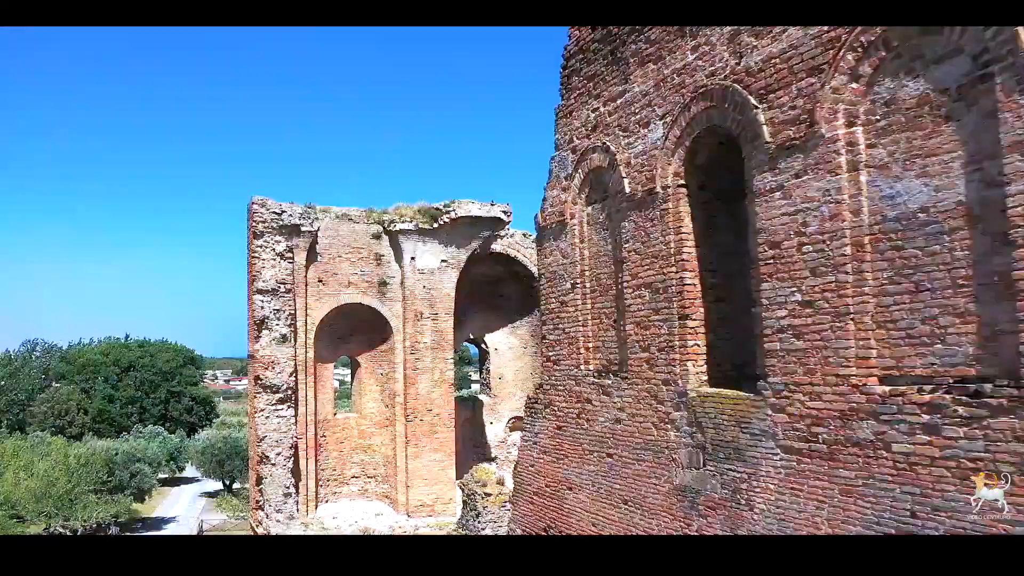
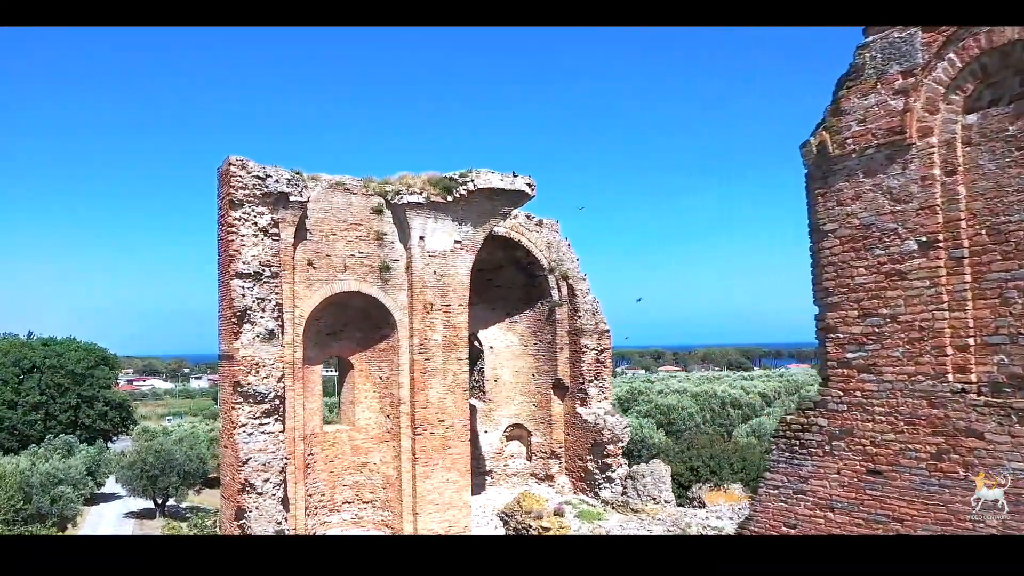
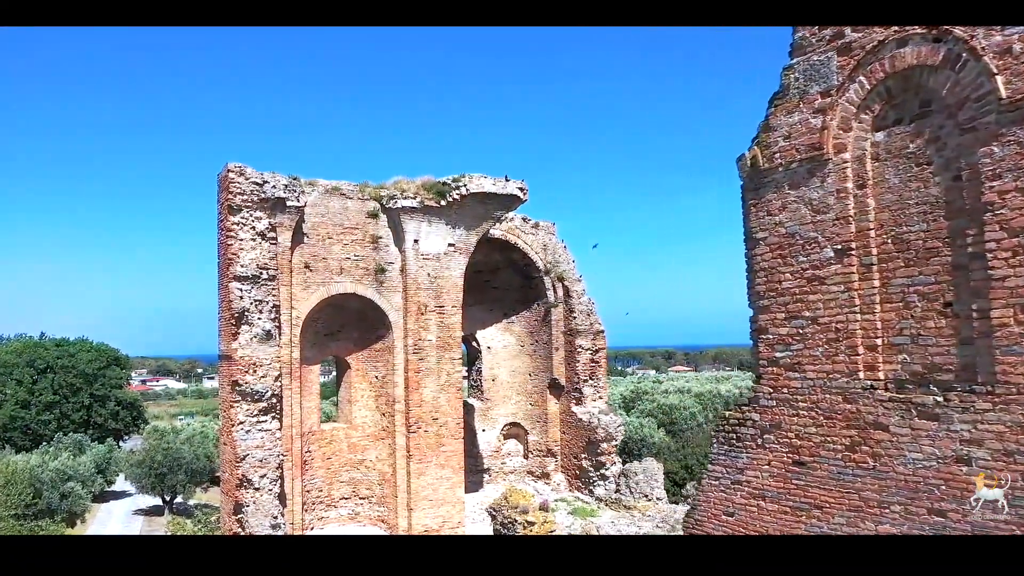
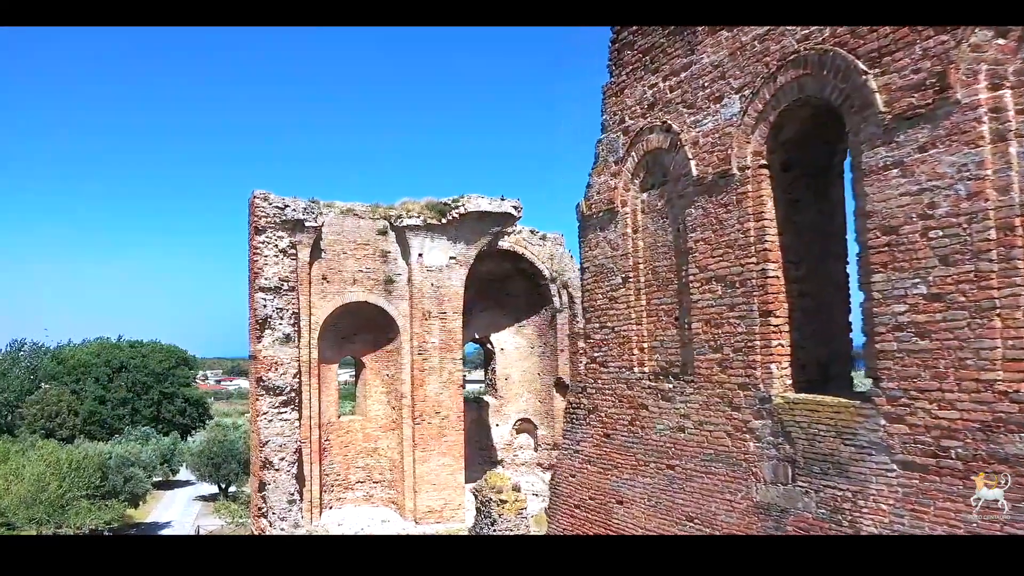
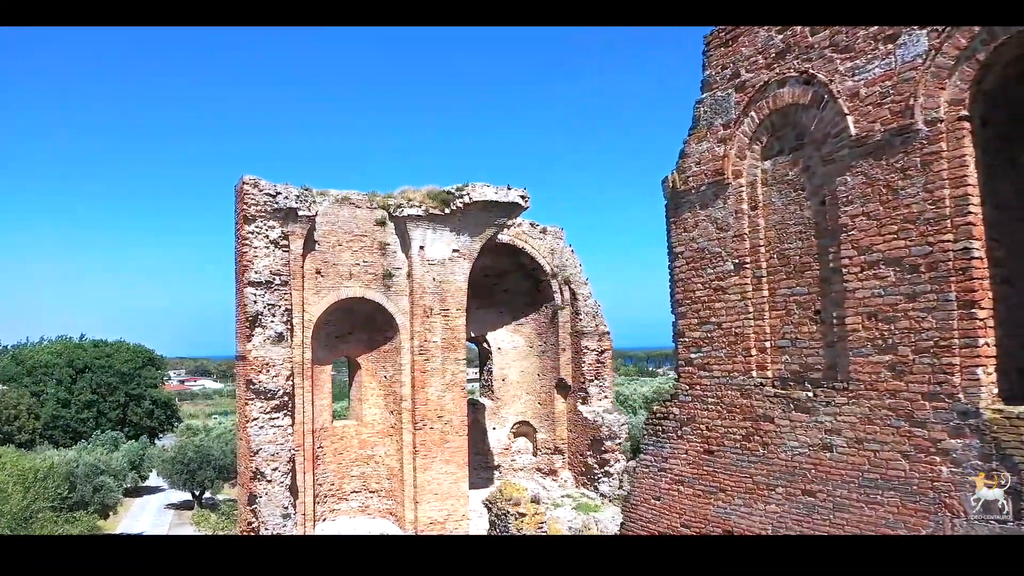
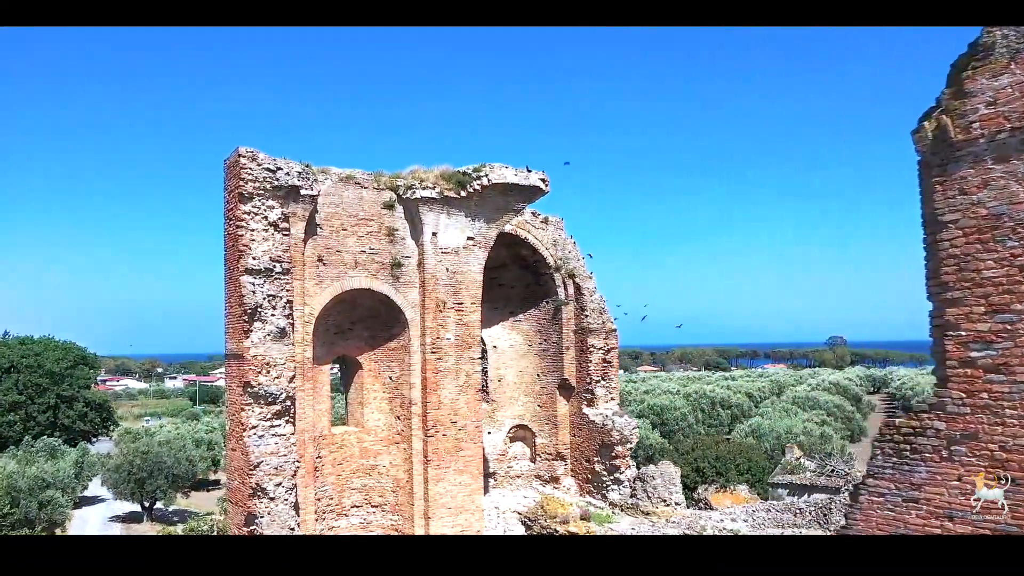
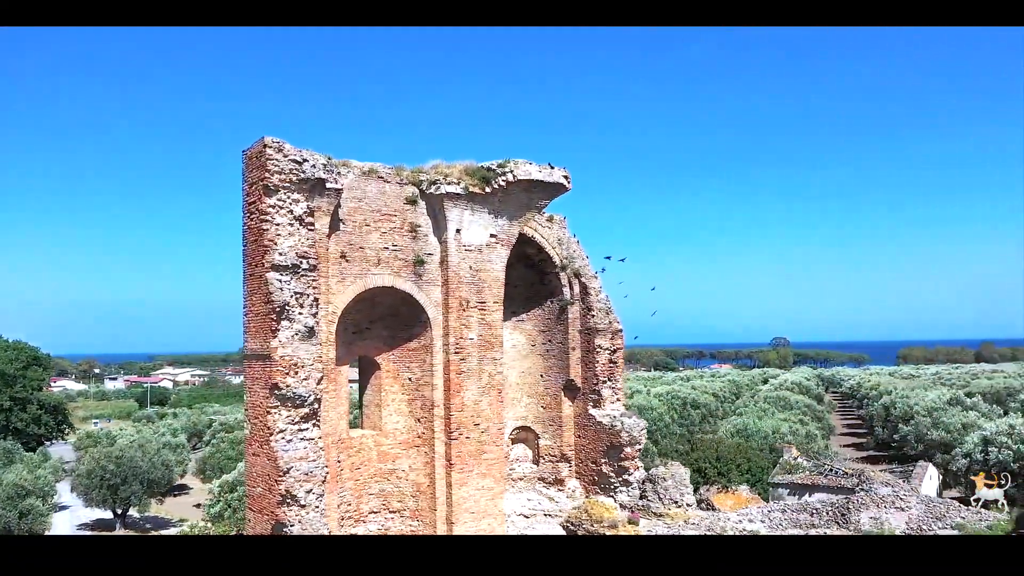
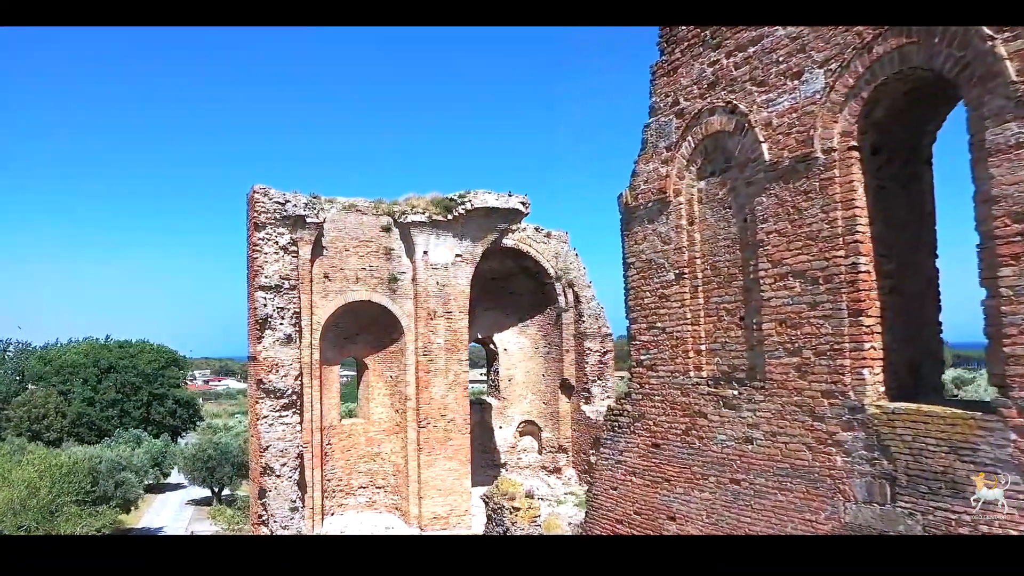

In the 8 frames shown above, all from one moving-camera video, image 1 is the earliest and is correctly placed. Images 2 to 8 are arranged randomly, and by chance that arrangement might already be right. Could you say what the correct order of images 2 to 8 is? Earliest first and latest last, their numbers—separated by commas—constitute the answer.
4, 8, 5, 3, 2, 6, 7
